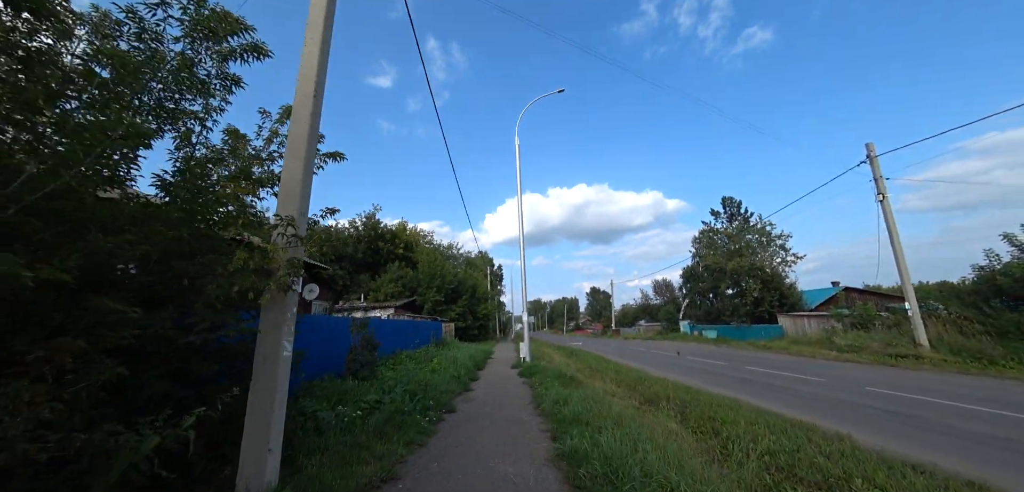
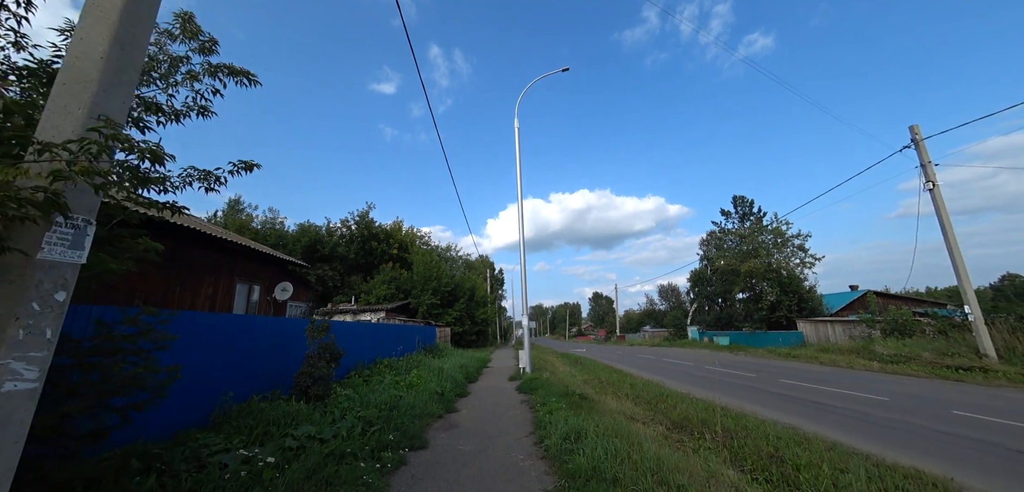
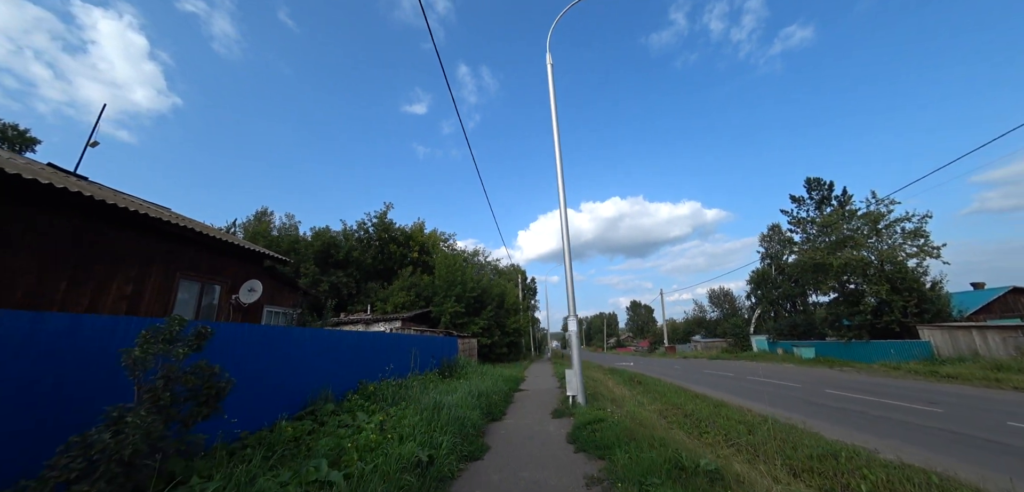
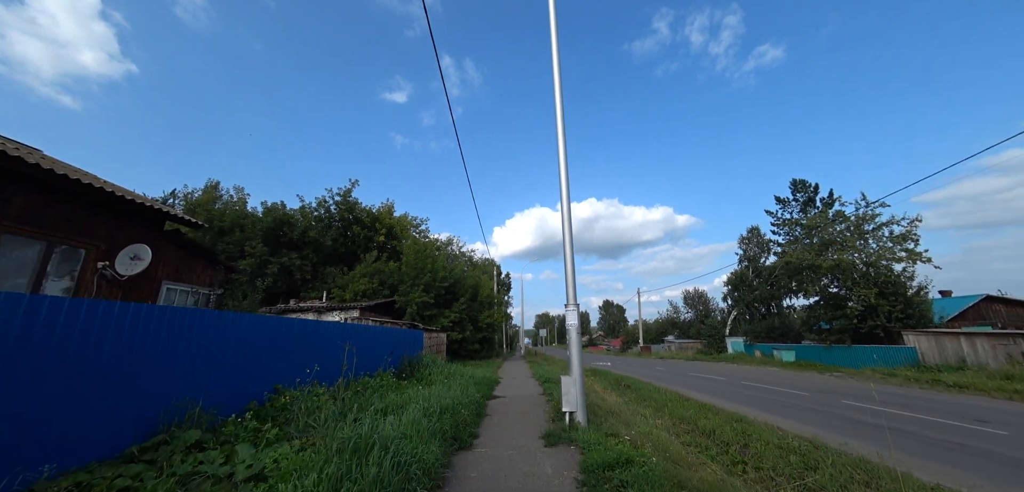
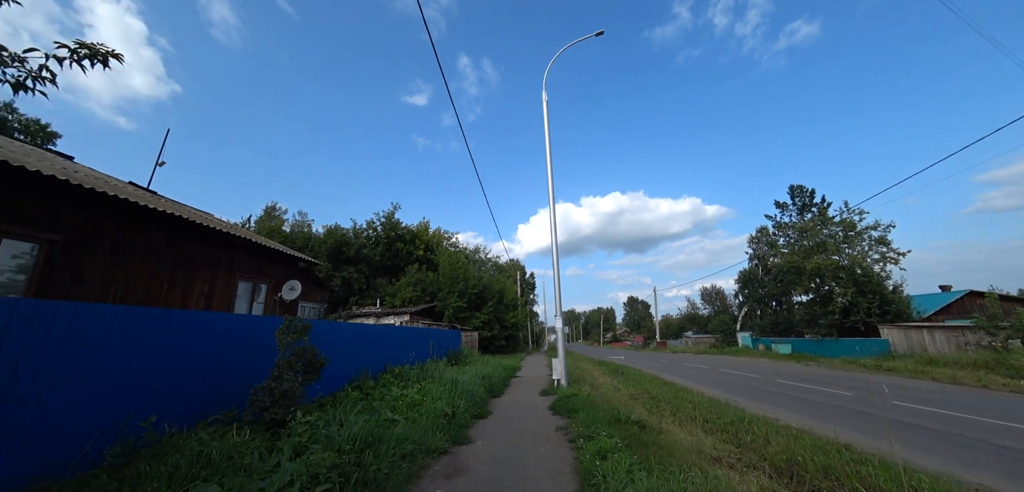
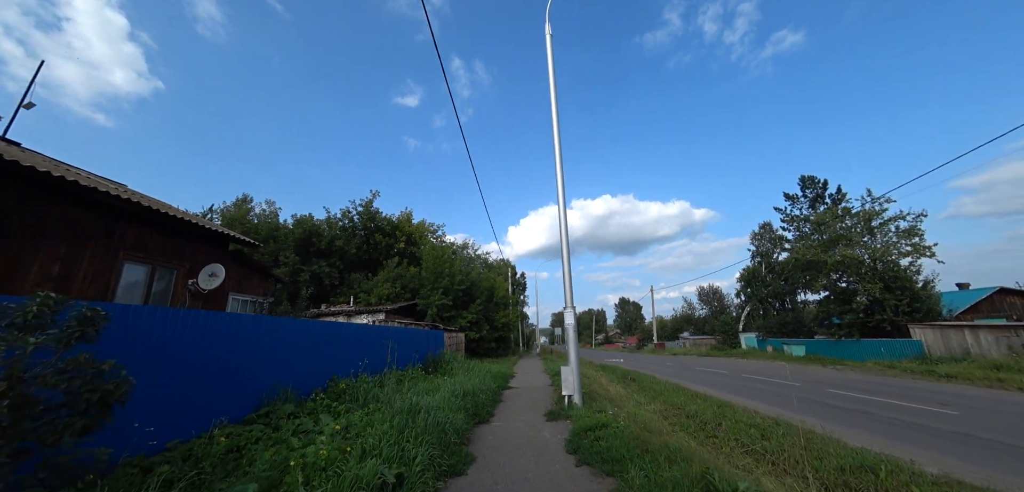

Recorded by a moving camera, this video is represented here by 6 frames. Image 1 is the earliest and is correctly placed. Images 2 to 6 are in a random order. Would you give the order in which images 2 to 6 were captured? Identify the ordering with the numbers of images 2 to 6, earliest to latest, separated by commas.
2, 5, 3, 6, 4
